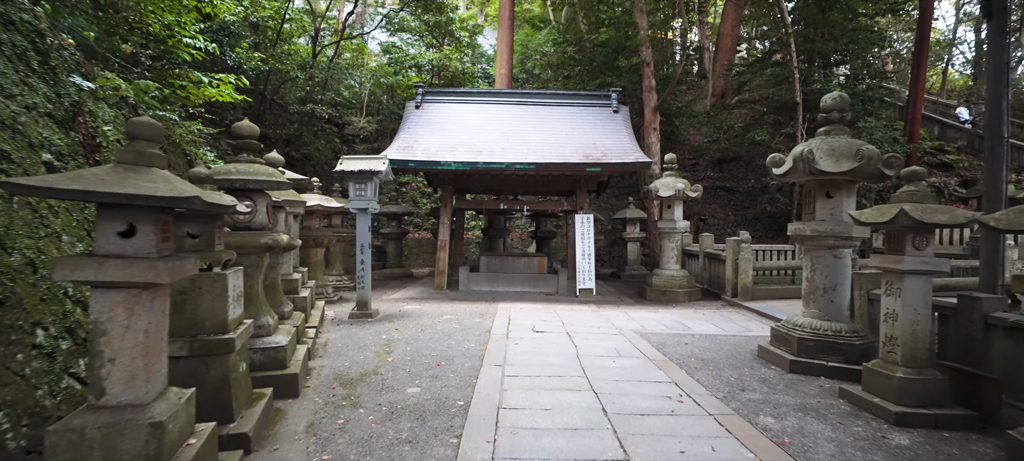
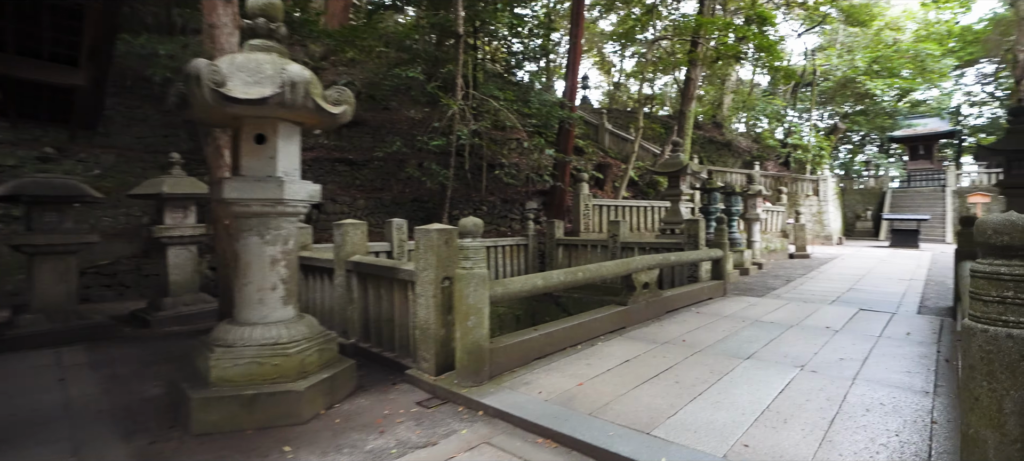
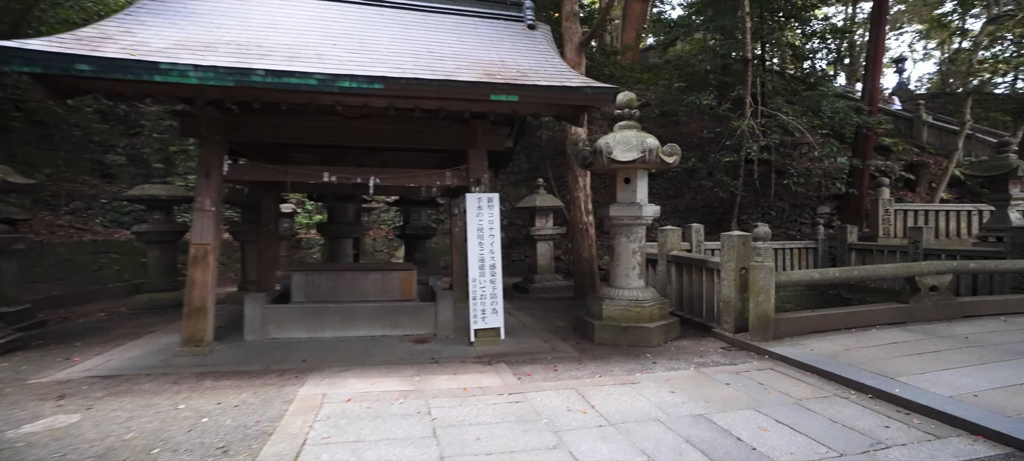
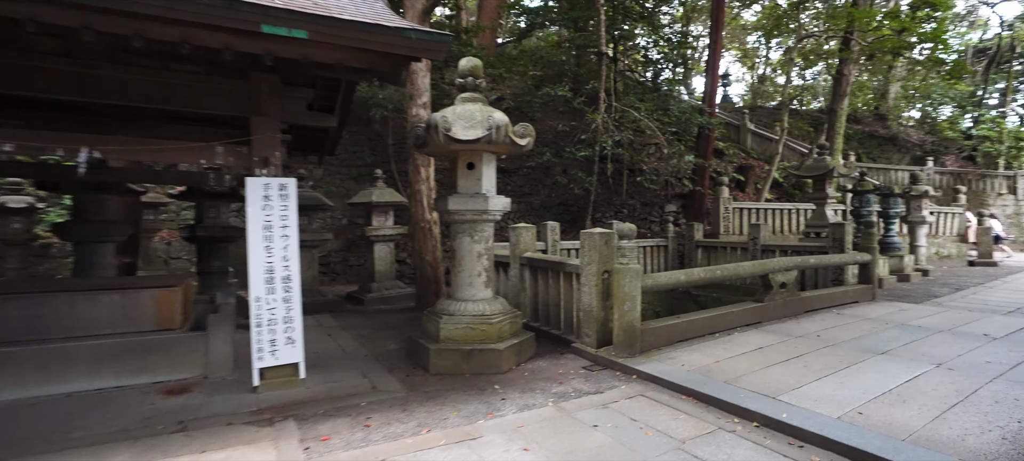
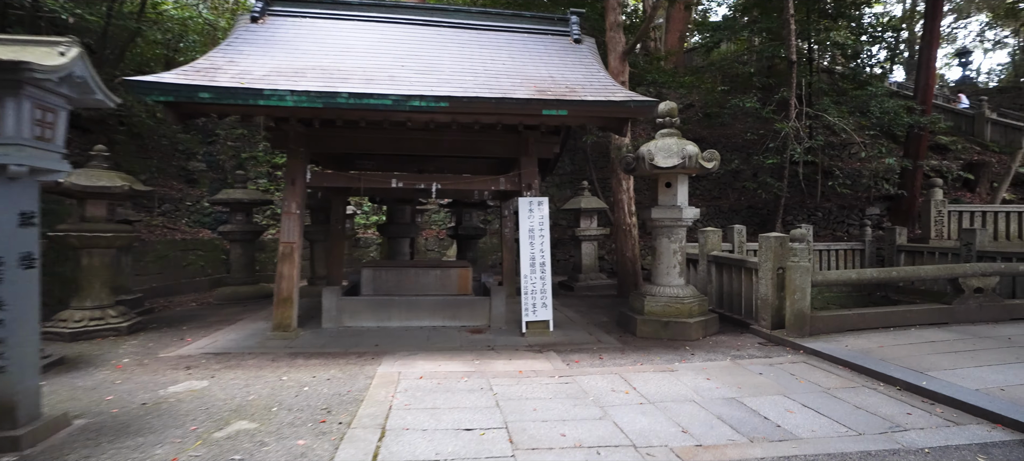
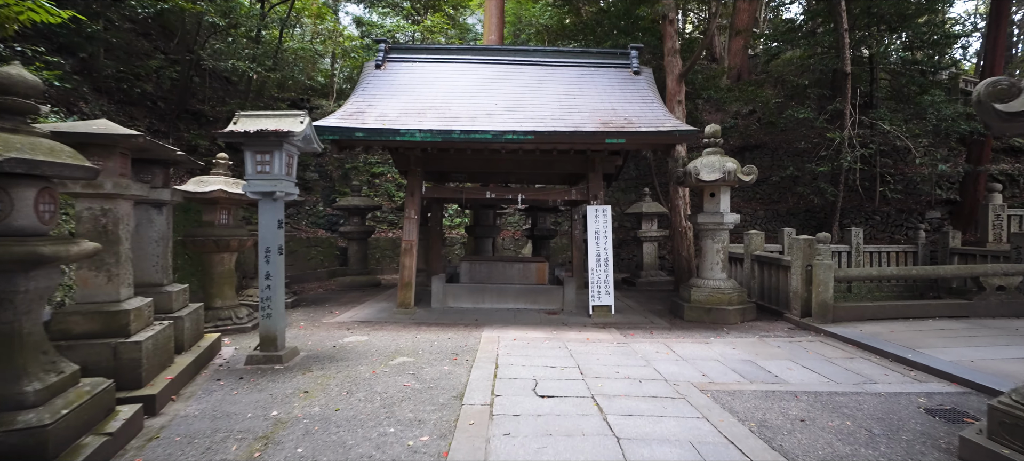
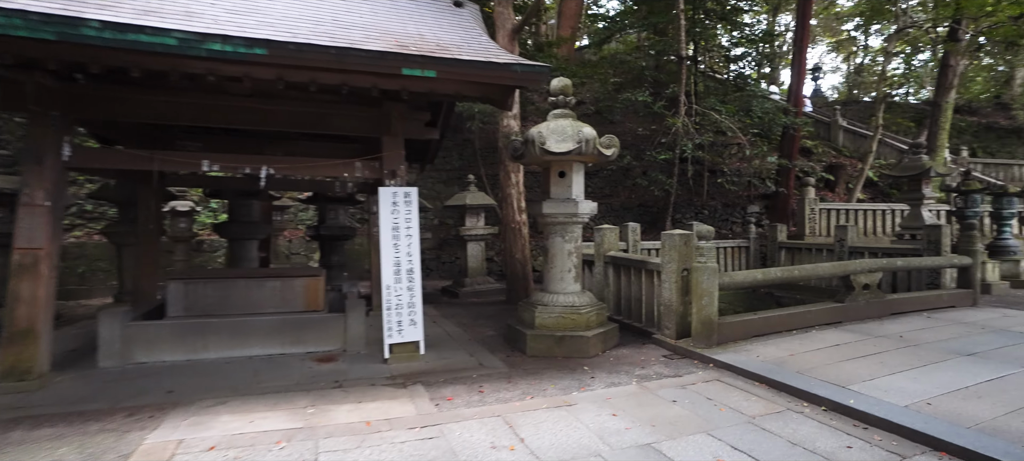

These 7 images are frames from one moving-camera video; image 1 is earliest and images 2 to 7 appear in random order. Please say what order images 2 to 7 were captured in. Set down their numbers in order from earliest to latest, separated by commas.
6, 5, 3, 7, 4, 2
